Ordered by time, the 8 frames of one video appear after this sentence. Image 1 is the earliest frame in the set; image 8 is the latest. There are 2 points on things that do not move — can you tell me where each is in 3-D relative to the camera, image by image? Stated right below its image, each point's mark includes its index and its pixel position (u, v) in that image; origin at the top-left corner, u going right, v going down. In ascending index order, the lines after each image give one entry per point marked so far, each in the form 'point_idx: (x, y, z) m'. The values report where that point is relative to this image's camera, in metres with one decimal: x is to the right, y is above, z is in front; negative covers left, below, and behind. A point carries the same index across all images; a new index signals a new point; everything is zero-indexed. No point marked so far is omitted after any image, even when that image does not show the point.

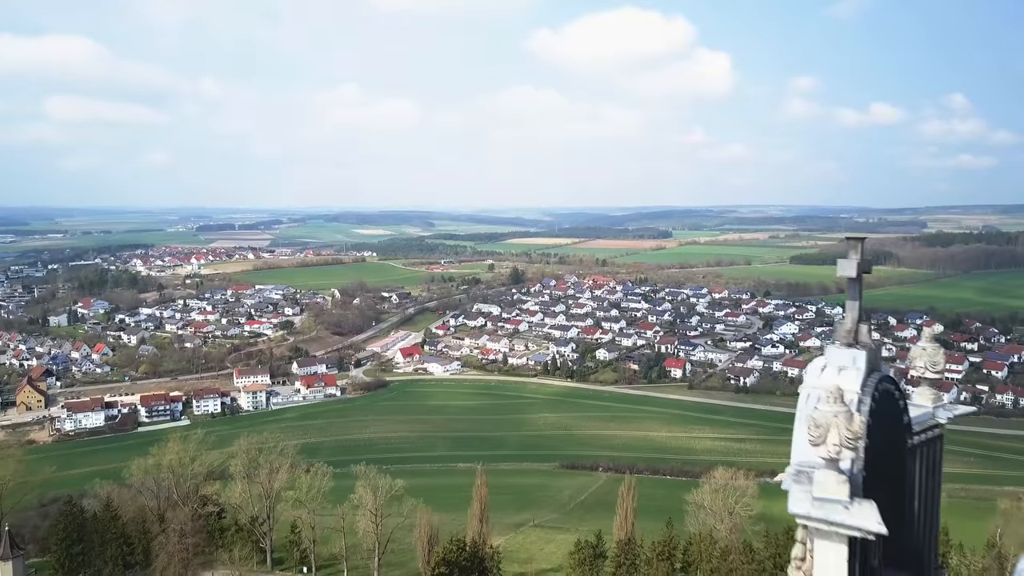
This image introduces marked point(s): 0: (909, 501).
0: (+1.7, -0.9, +2.9) m
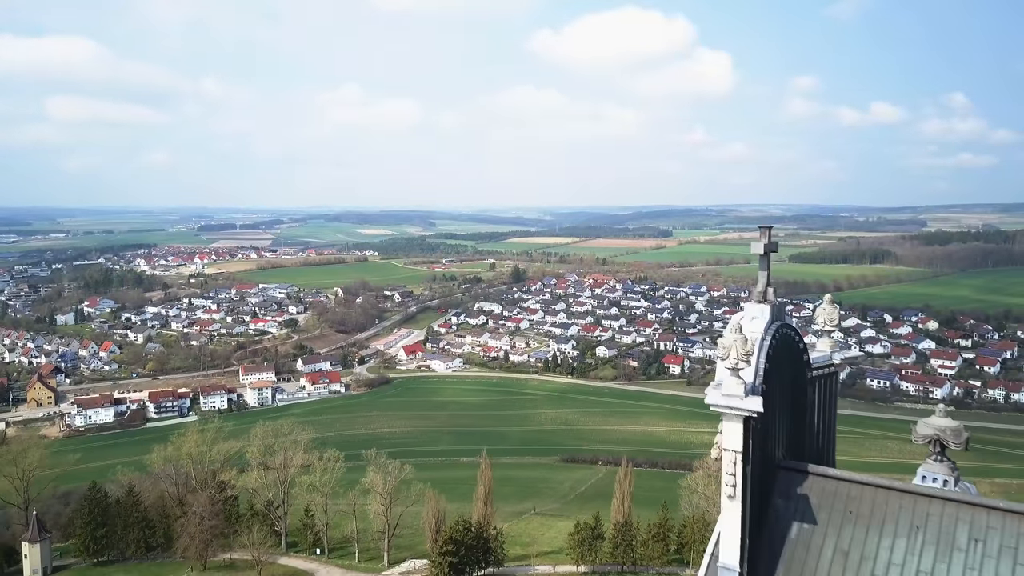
0: (+1.8, -0.8, +4.0) m
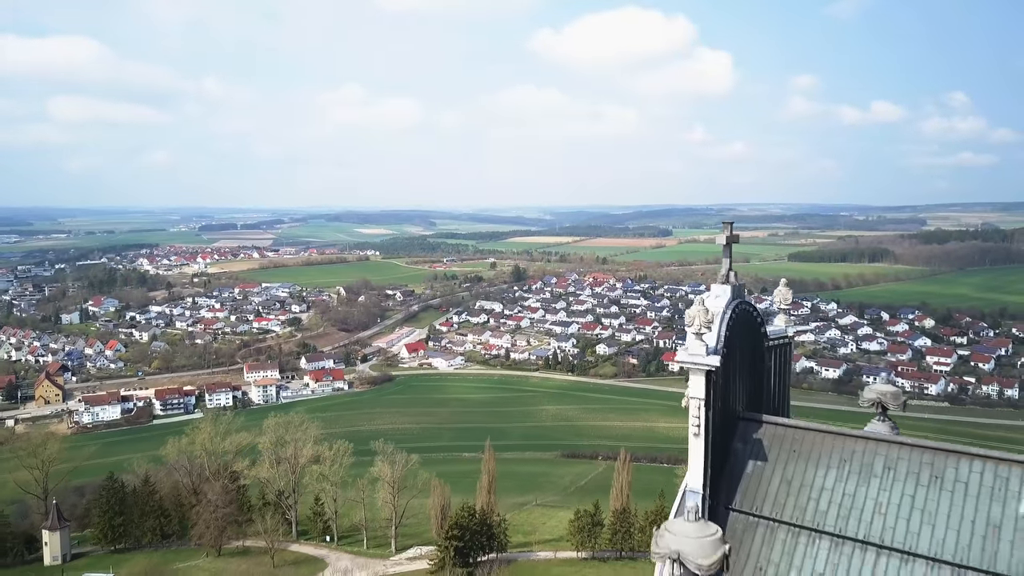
0: (+1.8, -0.7, +4.9) m
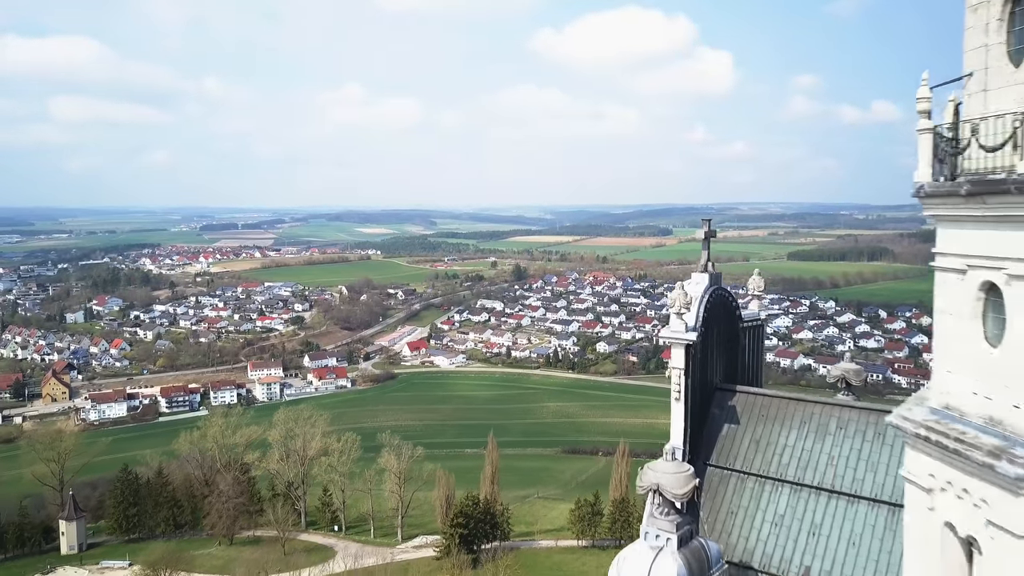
0: (+1.9, -0.6, +5.7) m
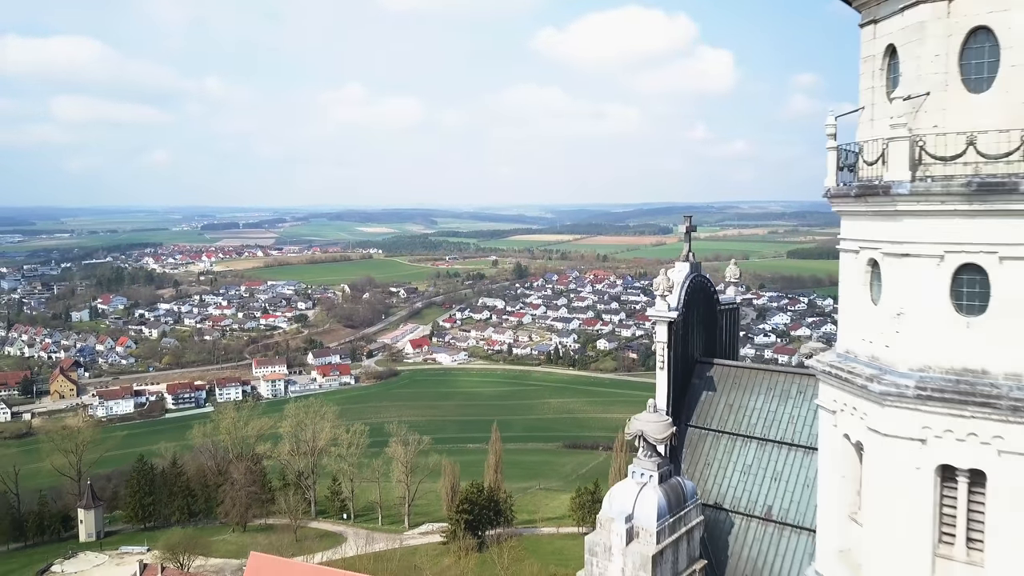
0: (+2.0, -0.4, +6.5) m
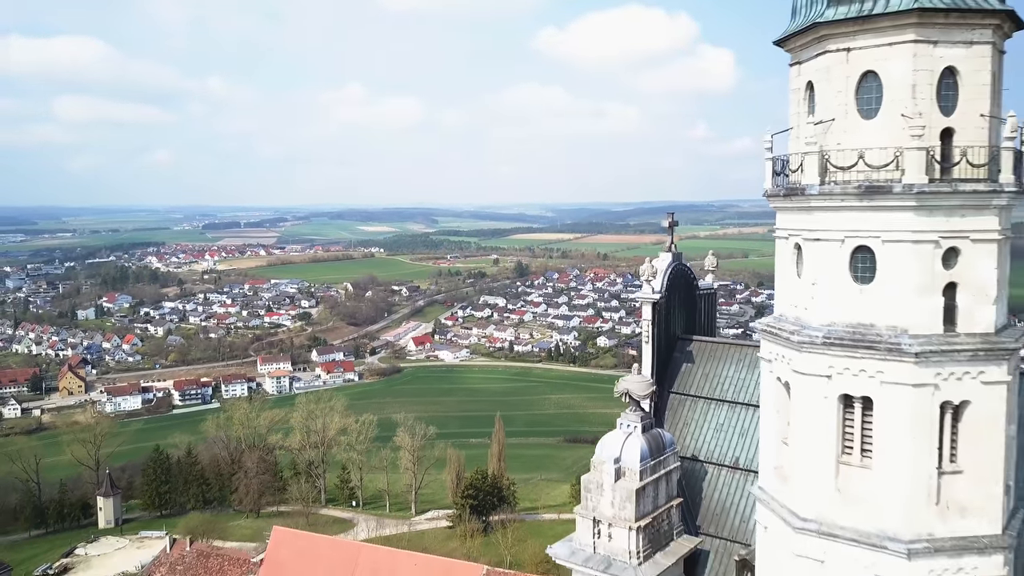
0: (+2.1, -0.3, +7.5) m
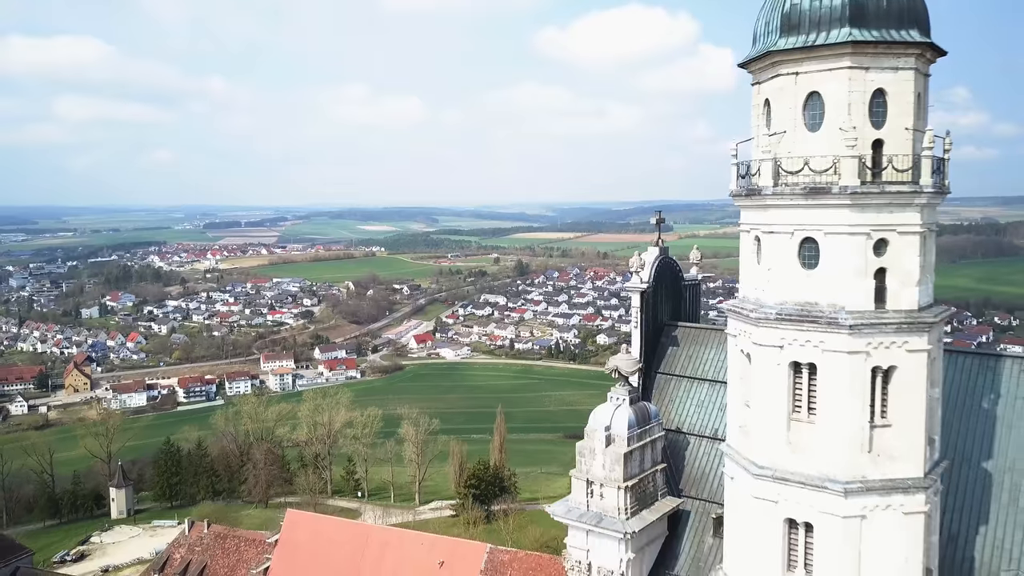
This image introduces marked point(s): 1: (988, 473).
0: (+2.1, -0.2, +8.3) m
1: (+5.2, -2.0, +7.5) m
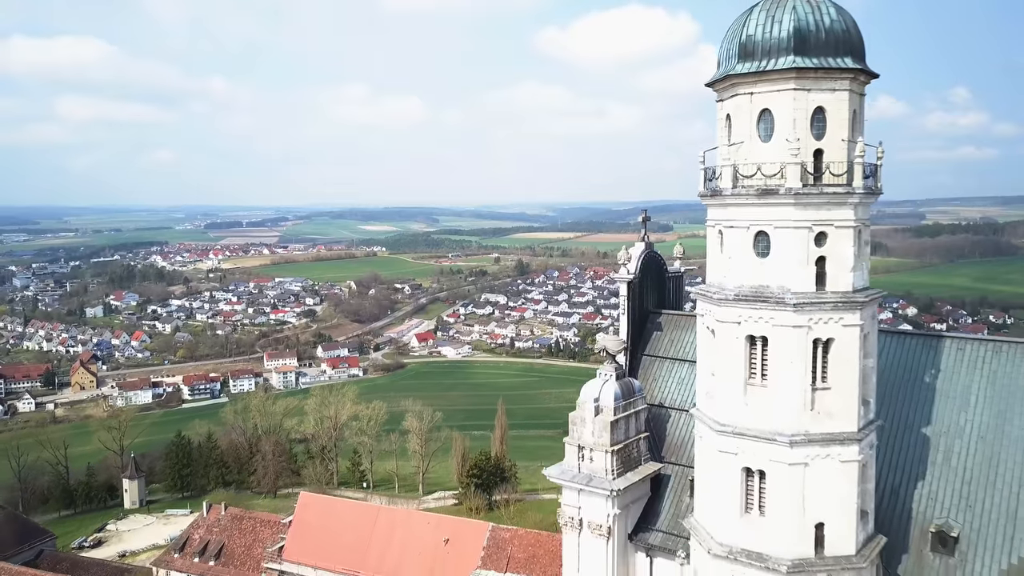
0: (+2.1, -0.1, +9.2) m
1: (+5.3, -1.9, +8.4) m
